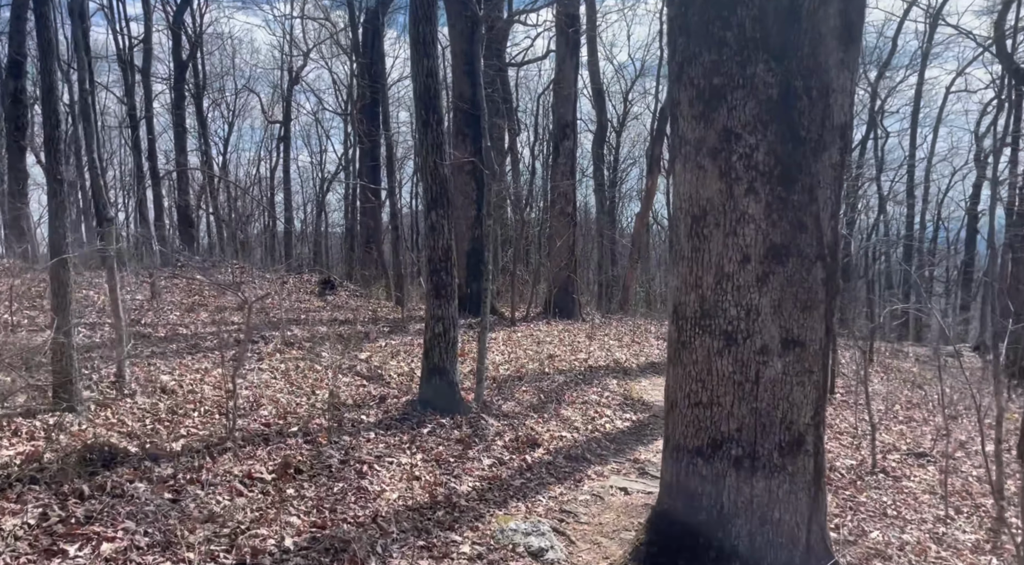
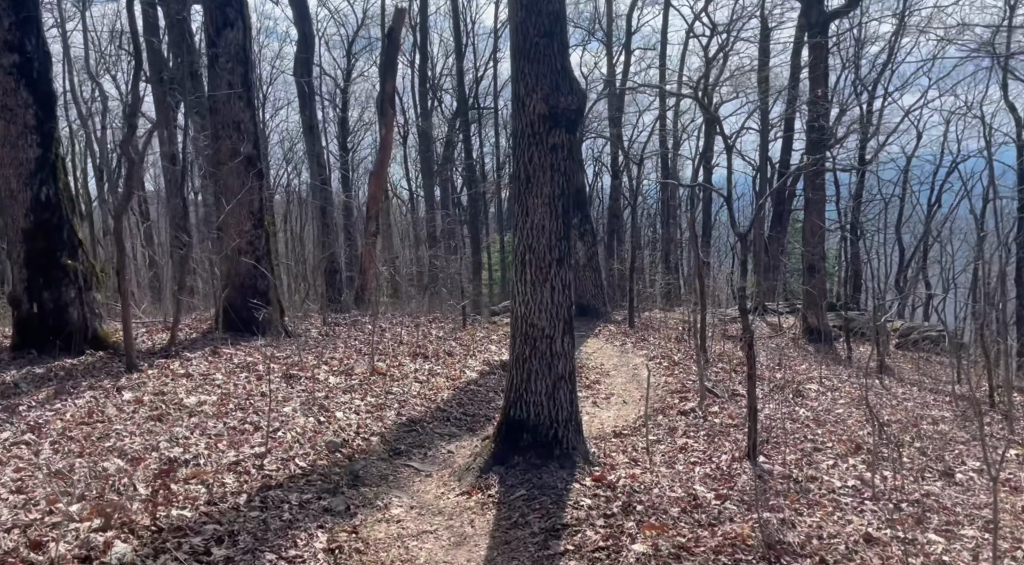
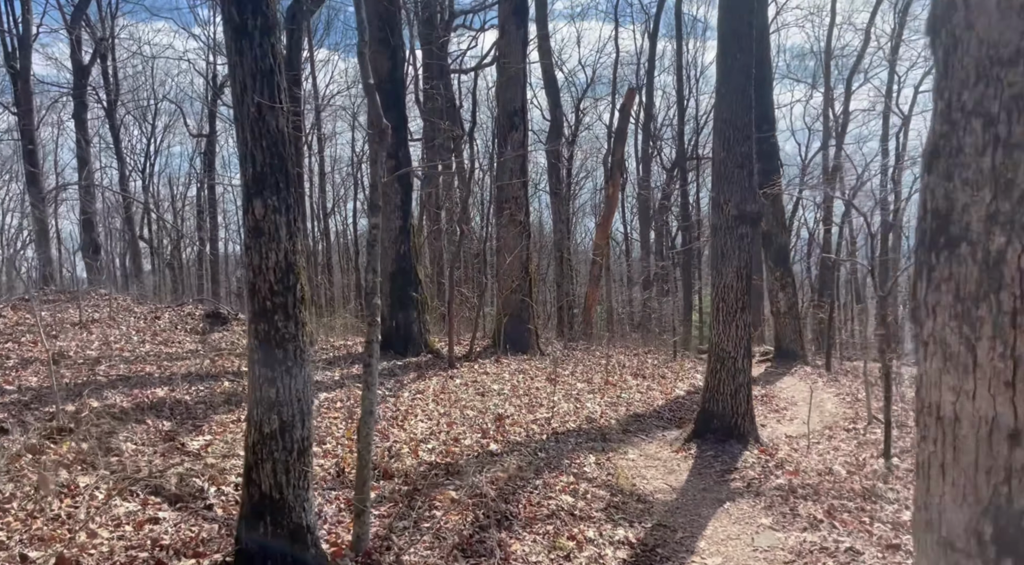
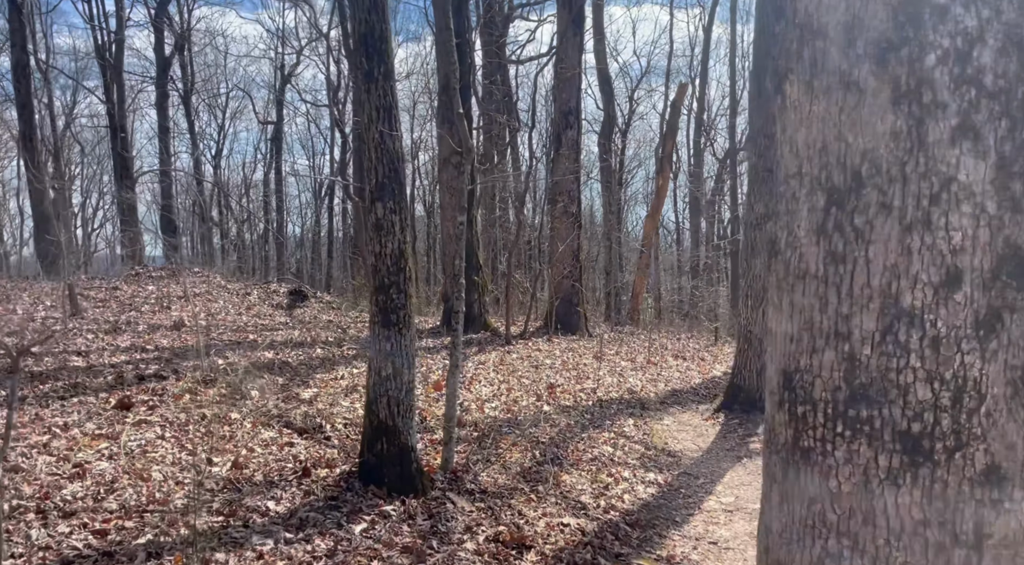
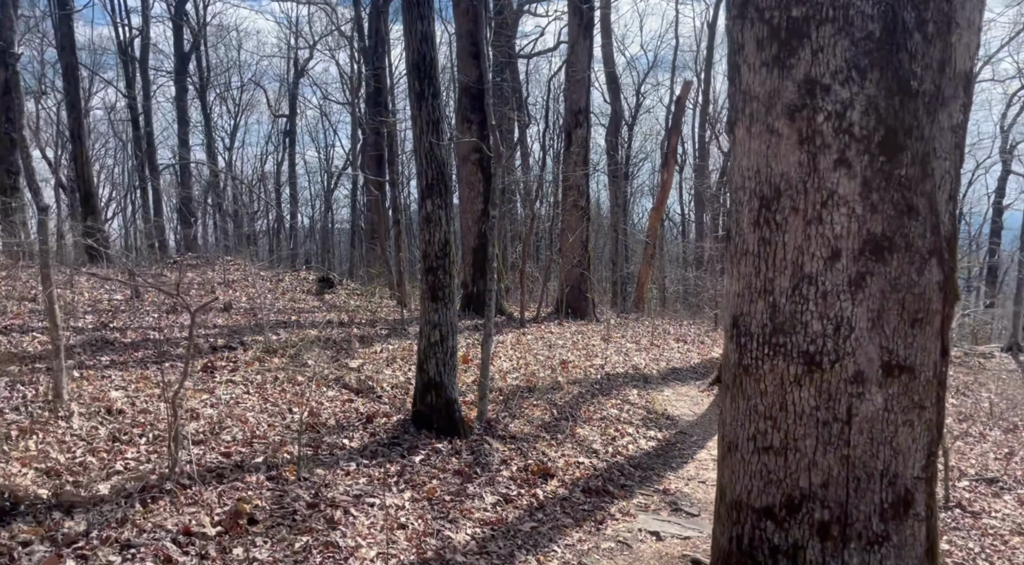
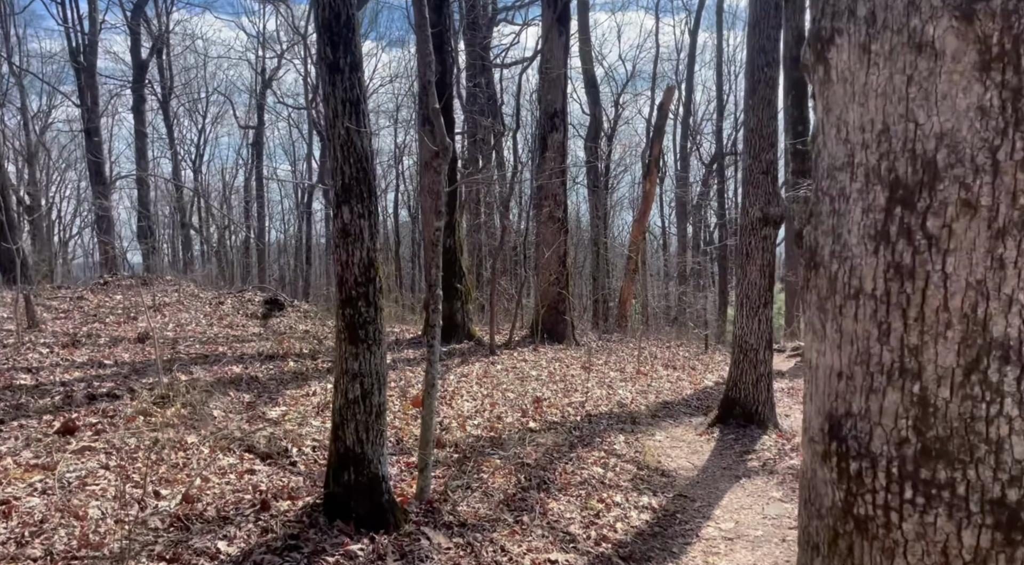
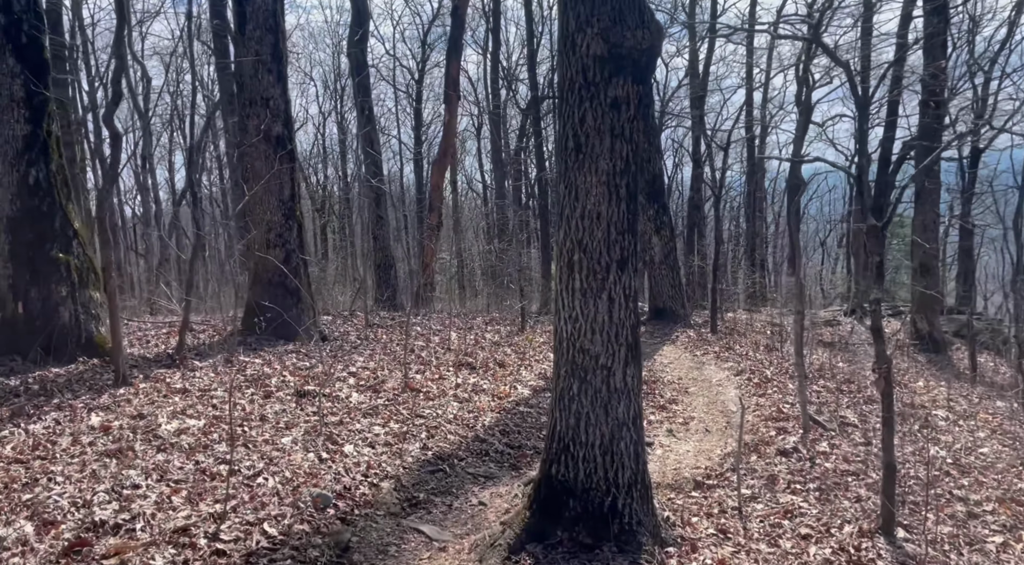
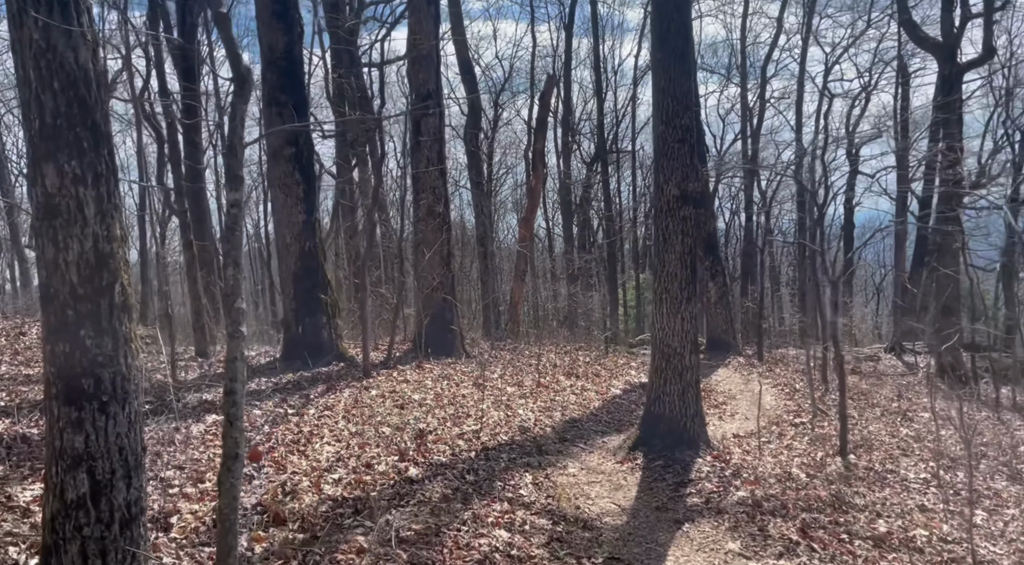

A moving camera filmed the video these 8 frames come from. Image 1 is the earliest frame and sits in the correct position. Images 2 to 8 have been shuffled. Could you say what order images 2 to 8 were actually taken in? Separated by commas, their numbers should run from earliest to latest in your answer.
5, 4, 6, 3, 8, 2, 7
